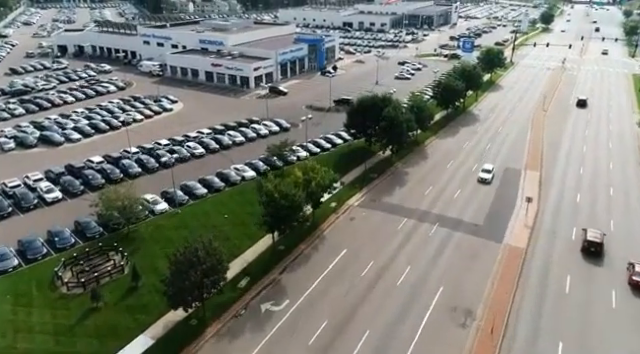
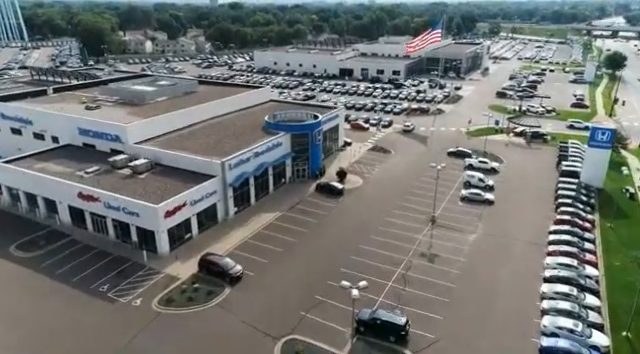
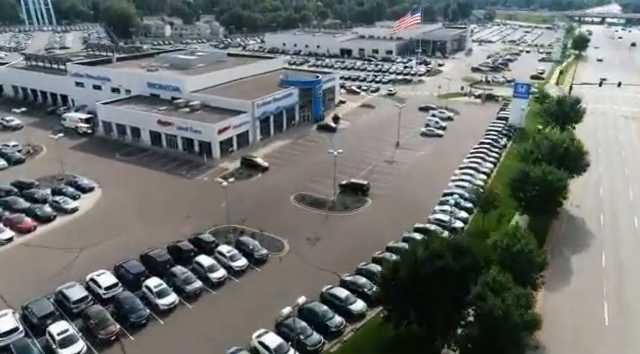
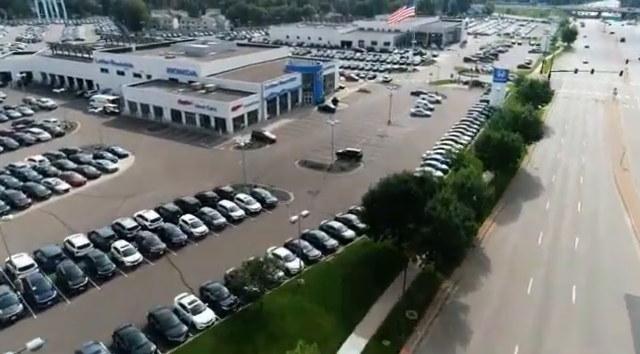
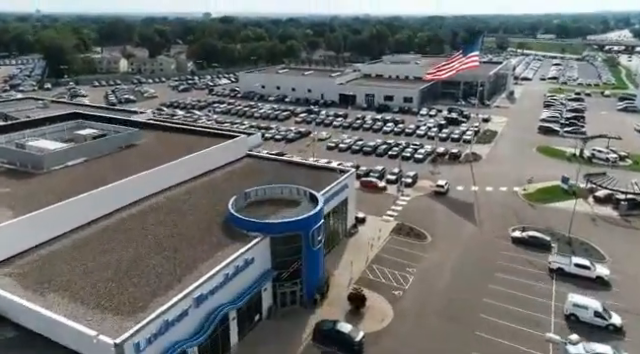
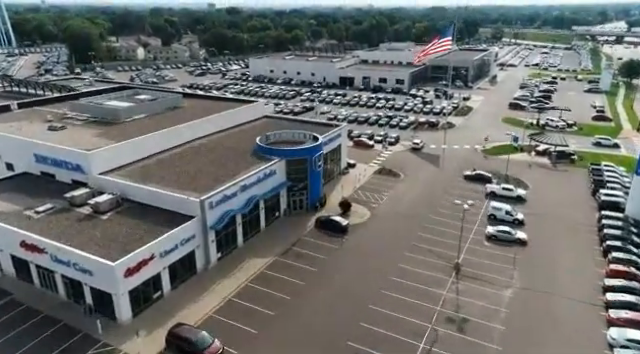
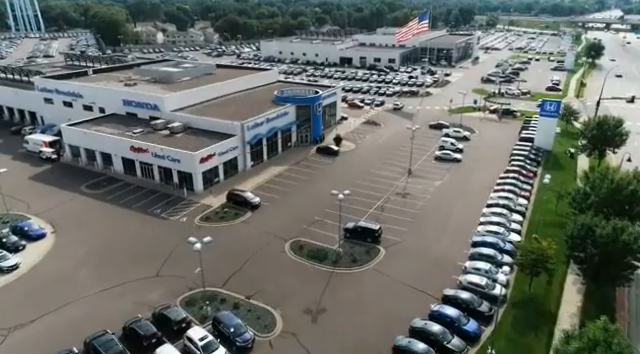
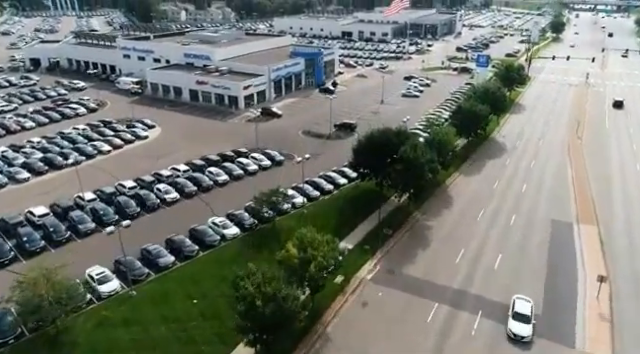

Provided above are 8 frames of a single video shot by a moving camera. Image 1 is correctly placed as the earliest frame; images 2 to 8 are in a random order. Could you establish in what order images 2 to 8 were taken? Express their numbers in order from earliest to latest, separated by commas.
8, 4, 3, 7, 2, 6, 5
